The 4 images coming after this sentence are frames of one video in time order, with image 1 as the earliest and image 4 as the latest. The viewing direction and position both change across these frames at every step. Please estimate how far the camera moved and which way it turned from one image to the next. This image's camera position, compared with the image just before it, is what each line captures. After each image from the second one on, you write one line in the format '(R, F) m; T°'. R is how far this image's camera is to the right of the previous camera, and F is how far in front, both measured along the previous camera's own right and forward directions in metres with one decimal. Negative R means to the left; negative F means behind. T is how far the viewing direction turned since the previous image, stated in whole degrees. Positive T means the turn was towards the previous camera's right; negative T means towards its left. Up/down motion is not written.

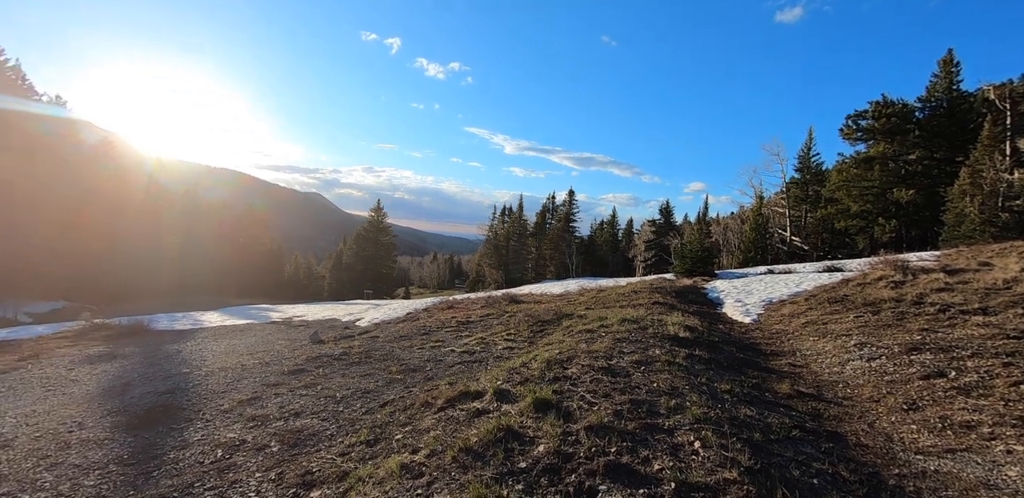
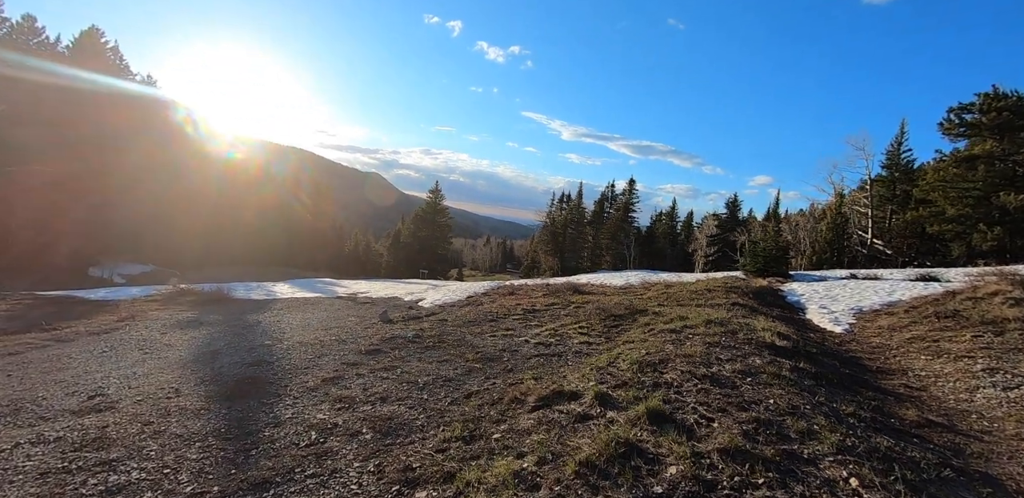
(-0.5, +0.3) m; -6°
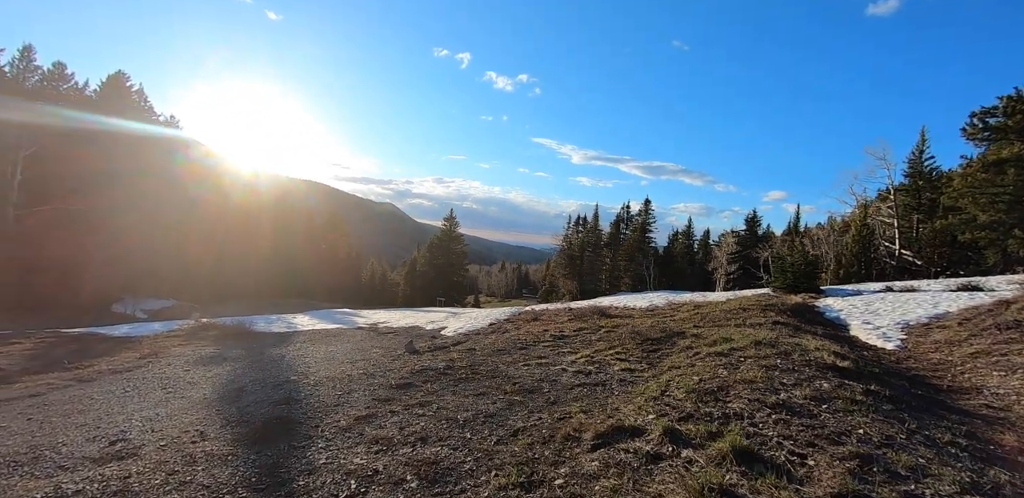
(-0.3, +0.4) m; -1°
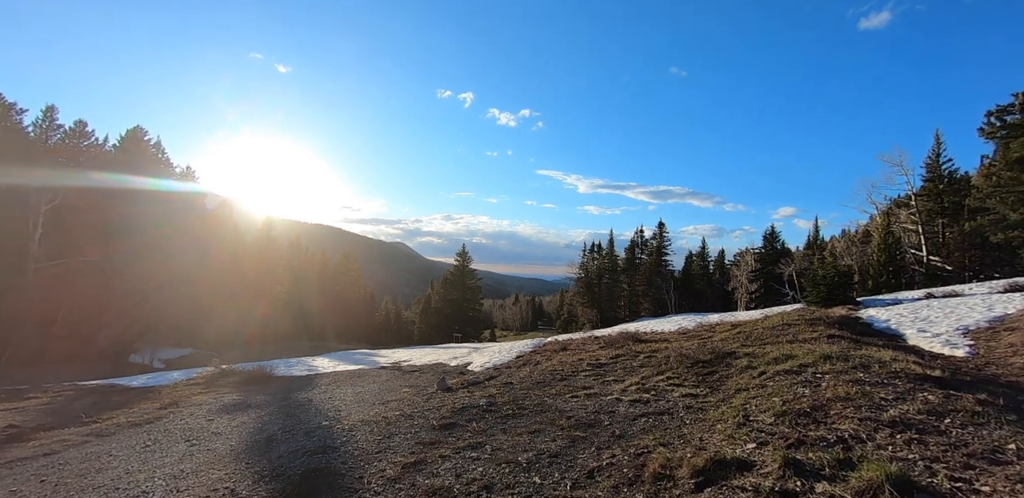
(-0.5, +0.5) m; -1°
